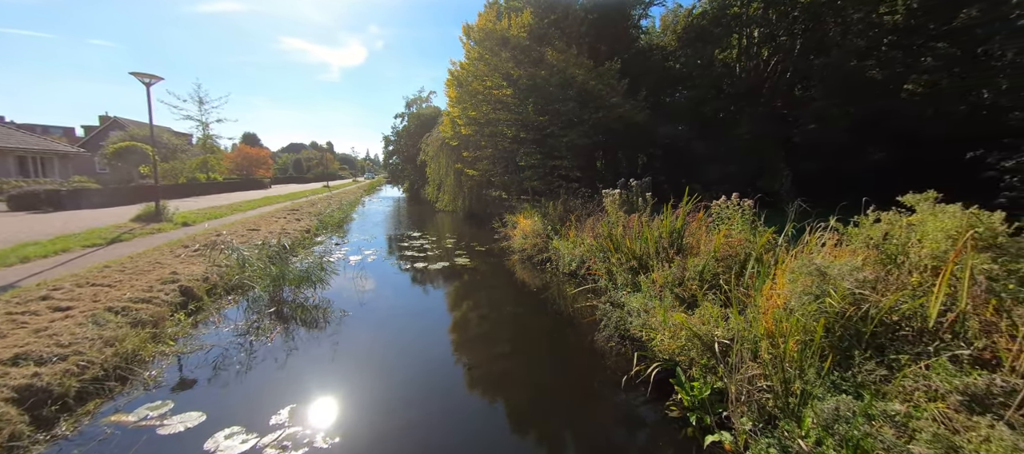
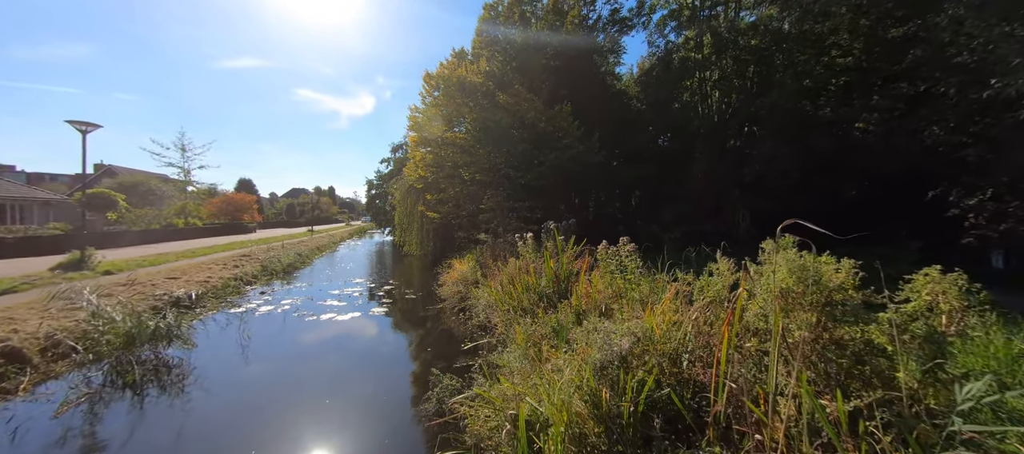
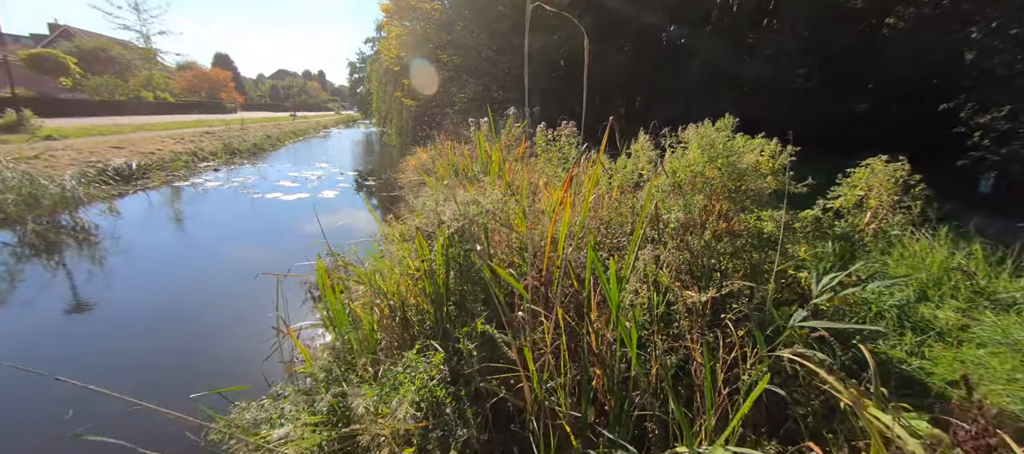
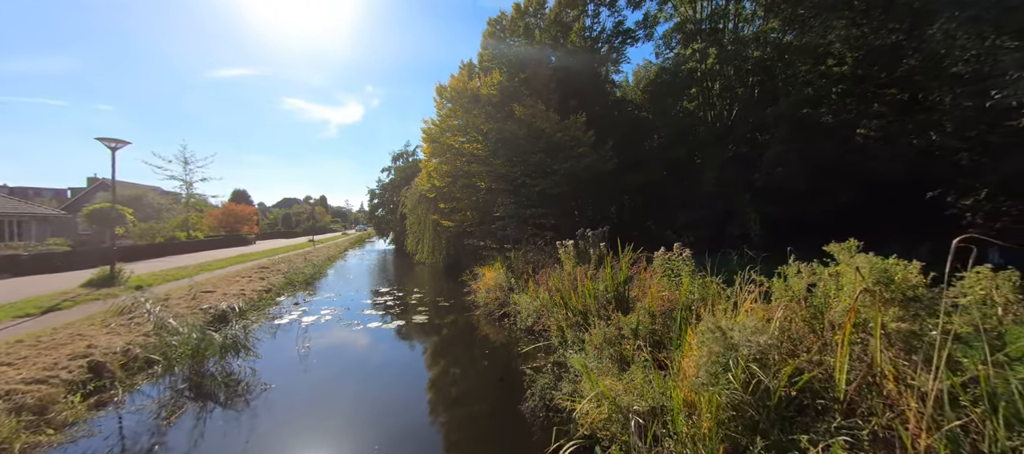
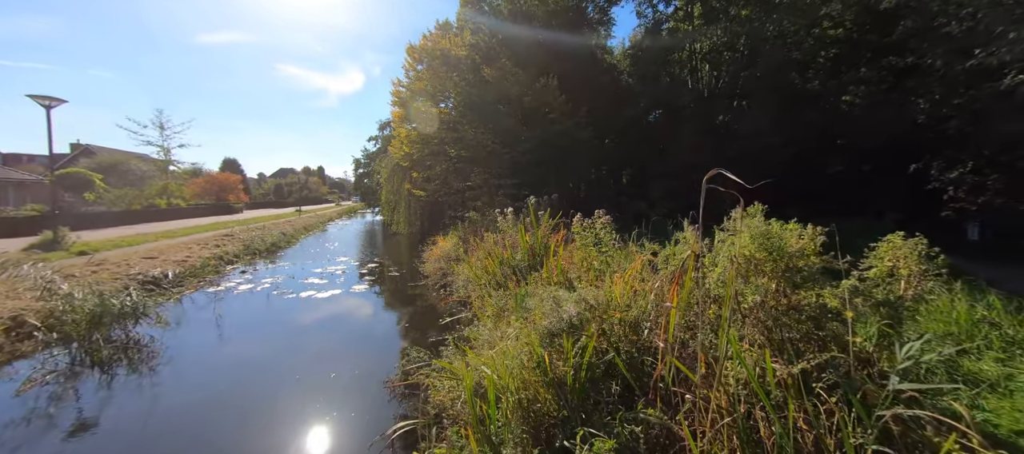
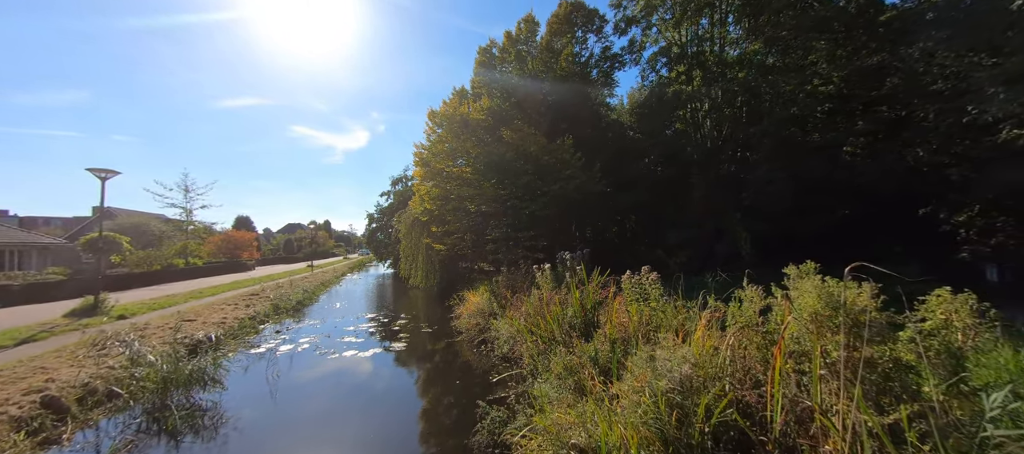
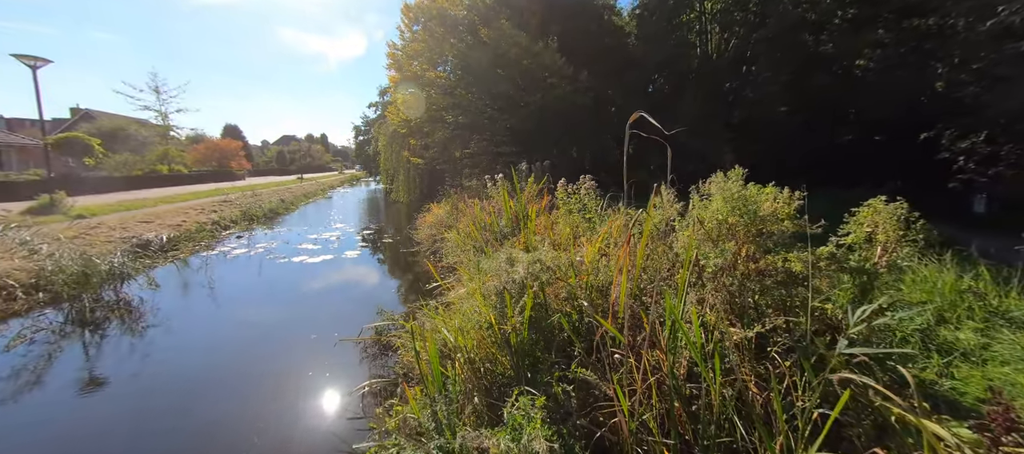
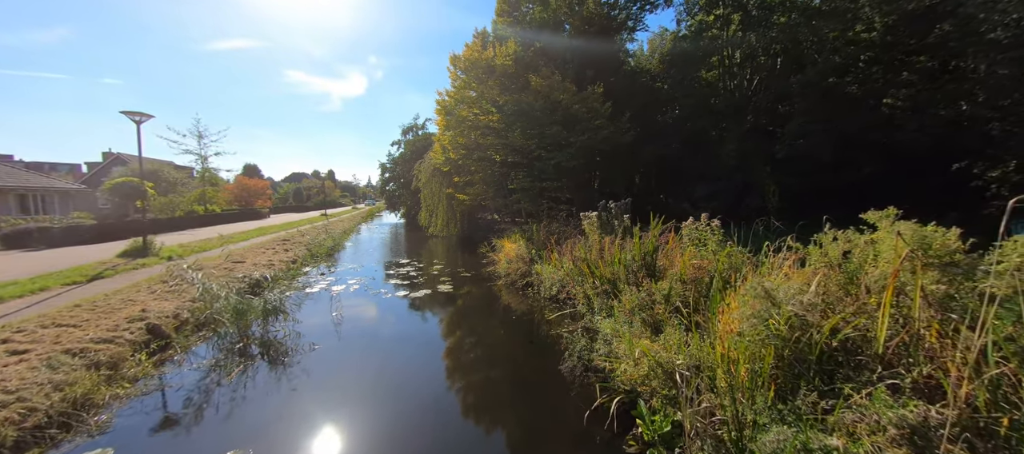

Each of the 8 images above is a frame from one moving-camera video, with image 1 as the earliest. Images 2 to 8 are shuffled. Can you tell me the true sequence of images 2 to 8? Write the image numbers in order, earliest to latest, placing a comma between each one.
8, 4, 6, 2, 5, 7, 3
